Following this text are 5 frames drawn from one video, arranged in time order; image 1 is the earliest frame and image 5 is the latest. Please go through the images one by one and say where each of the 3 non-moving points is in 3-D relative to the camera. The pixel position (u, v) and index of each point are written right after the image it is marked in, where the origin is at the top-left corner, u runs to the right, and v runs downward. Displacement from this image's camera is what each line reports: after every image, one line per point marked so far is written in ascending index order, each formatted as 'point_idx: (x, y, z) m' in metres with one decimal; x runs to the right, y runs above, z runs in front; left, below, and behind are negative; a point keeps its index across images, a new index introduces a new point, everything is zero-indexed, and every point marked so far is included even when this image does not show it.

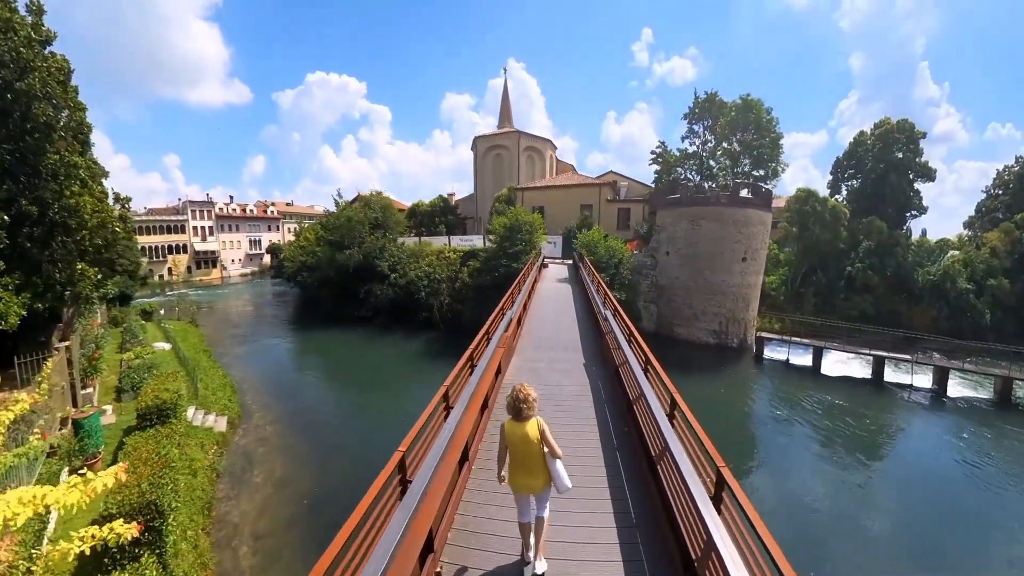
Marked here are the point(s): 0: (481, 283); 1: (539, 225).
0: (-1.3, +0.2, +18.9) m
1: (+1.1, +2.6, +19.2) m
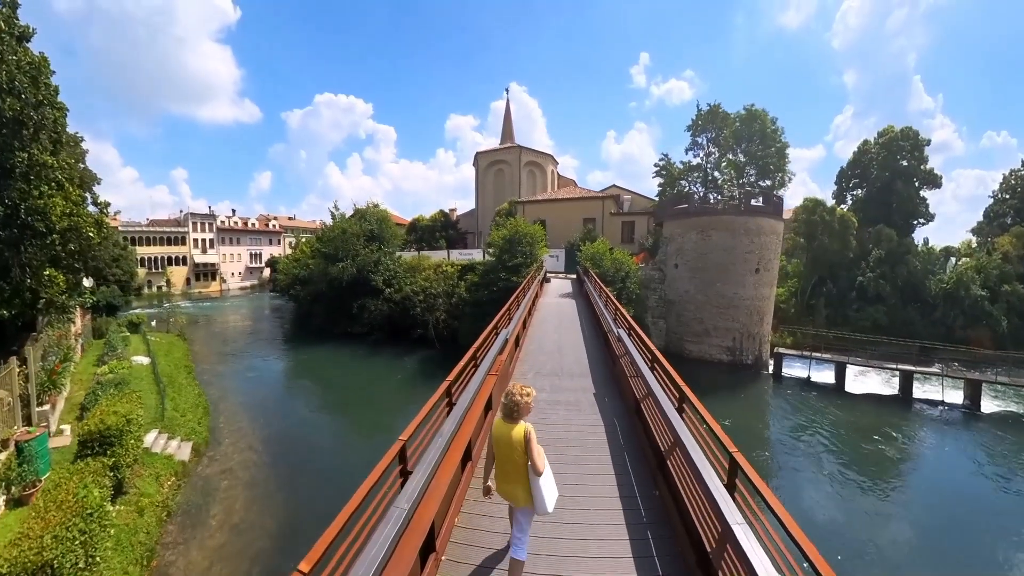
0: (-1.2, -0.4, +17.8) m
1: (+1.1, +2.0, +18.2) m
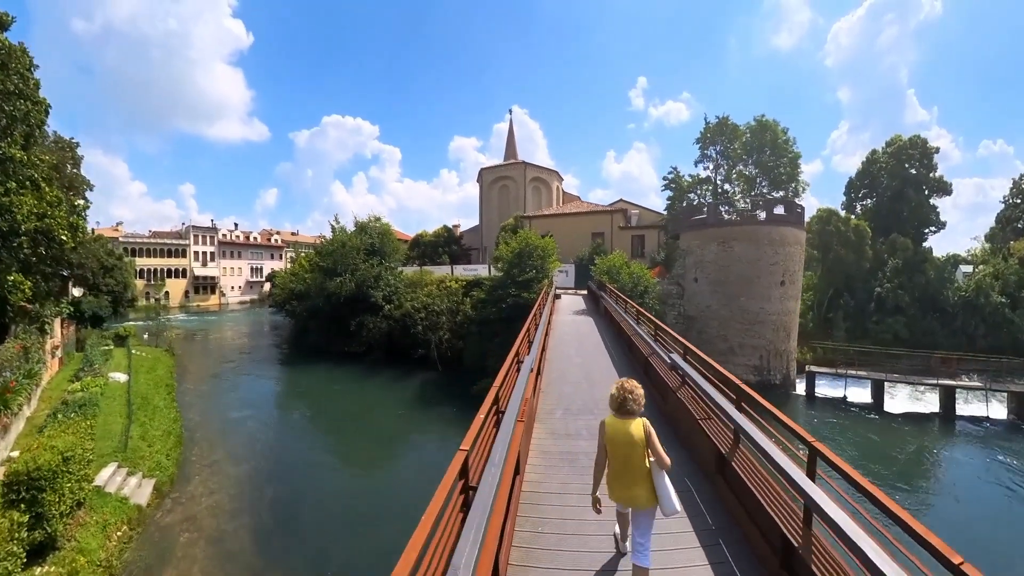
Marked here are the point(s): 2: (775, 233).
0: (-0.9, -1.0, +16.5) m
1: (+1.5, +1.4, +17.0) m
2: (+10.6, +2.2, +19.1) m
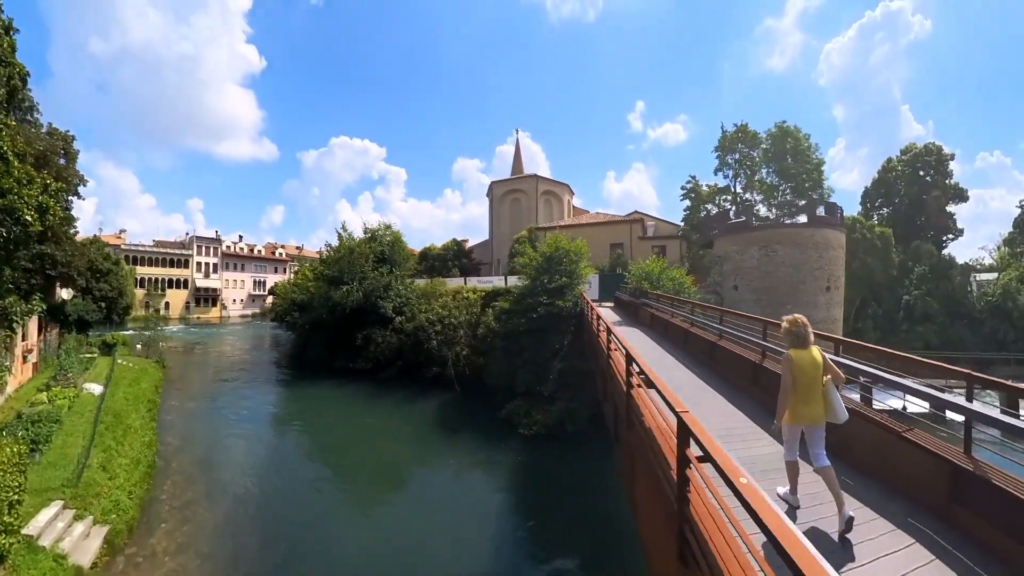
0: (-0.1, -1.3, +14.9) m
1: (+2.3, +1.1, +15.5) m
2: (+11.5, +1.9, +17.5) m
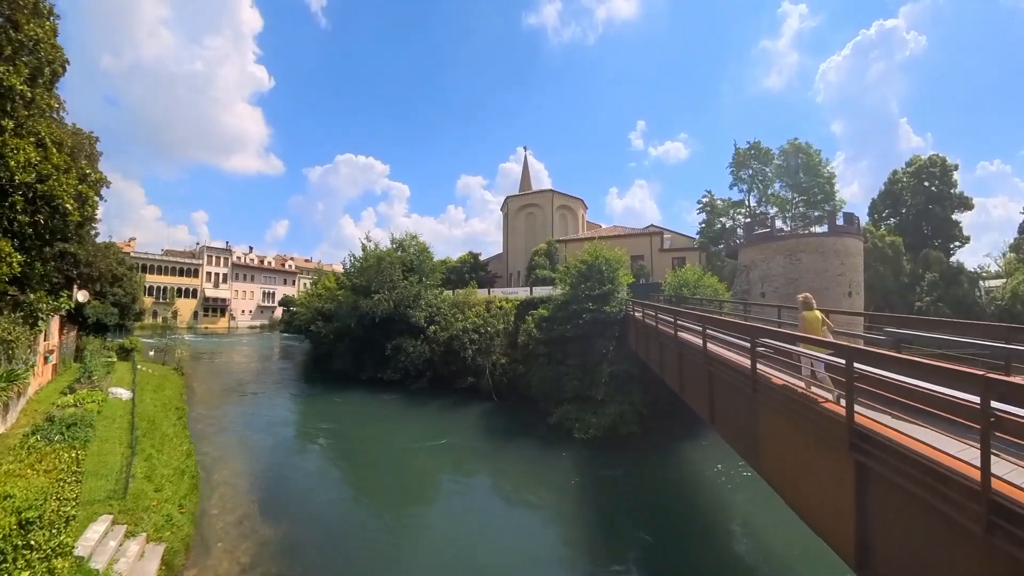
0: (+1.2, -1.6, +15.1) m
1: (+3.5, +0.8, +15.7) m
2: (+12.7, +1.6, +17.7) m
